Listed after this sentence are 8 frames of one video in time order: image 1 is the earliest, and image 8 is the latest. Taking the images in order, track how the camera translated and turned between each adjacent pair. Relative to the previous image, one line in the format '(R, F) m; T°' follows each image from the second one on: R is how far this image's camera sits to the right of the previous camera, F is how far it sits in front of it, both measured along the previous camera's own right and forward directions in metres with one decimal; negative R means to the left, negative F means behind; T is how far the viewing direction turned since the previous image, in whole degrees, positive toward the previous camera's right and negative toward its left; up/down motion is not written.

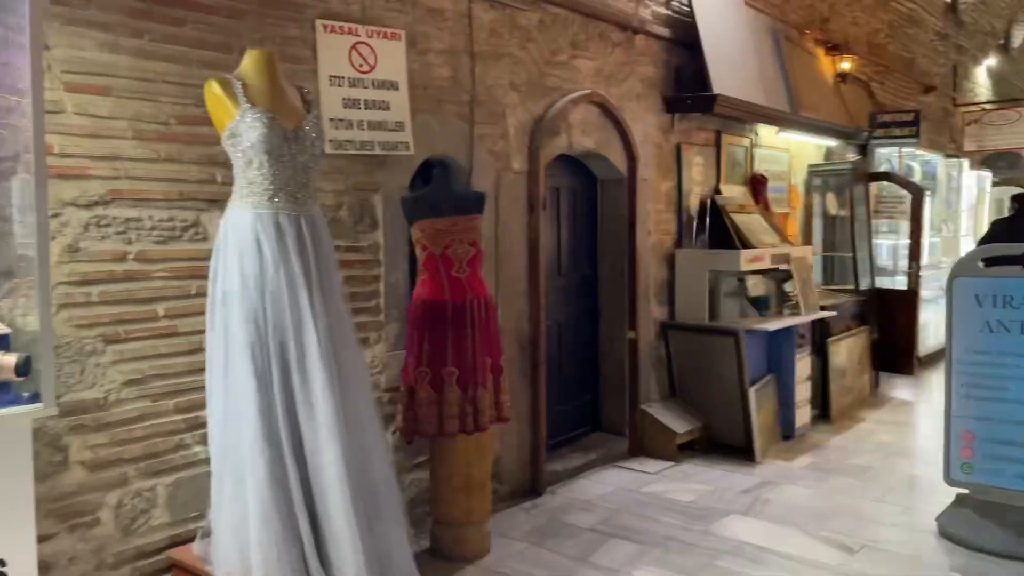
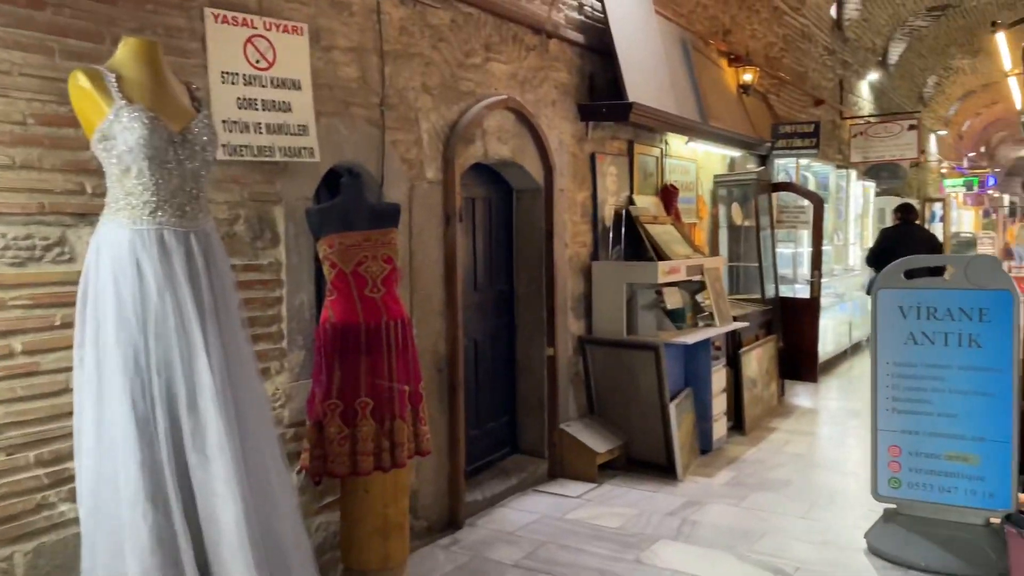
(-0.1, +0.2) m; +7°
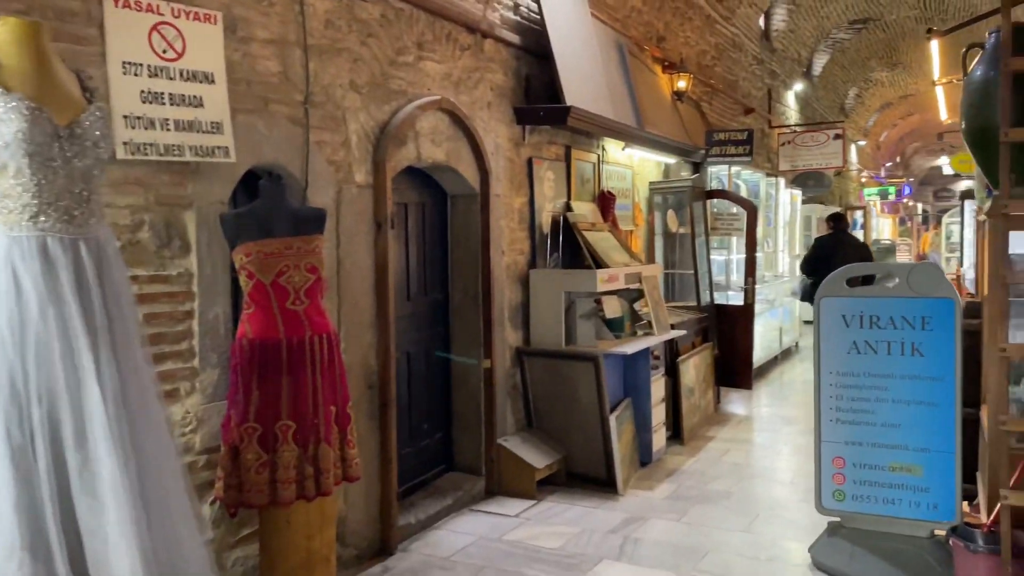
(0.0, +0.2) m; +5°
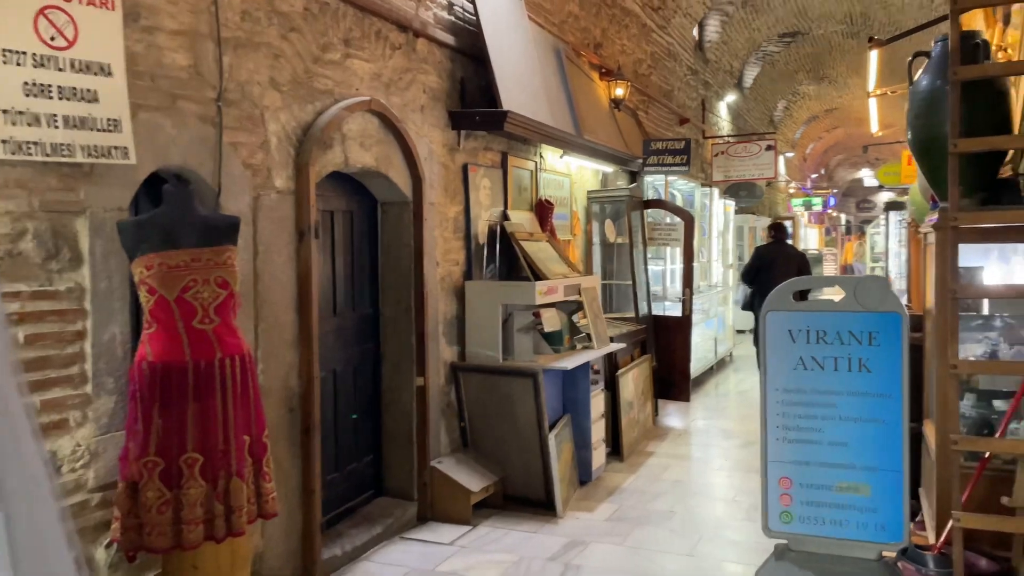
(0.0, +0.2) m; +5°
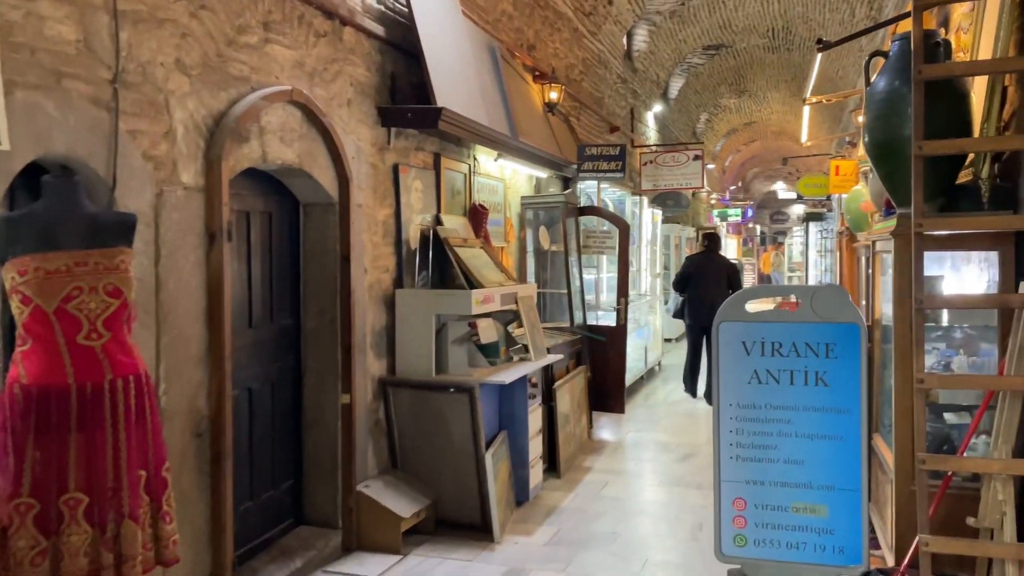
(-0.1, +0.3) m; +5°
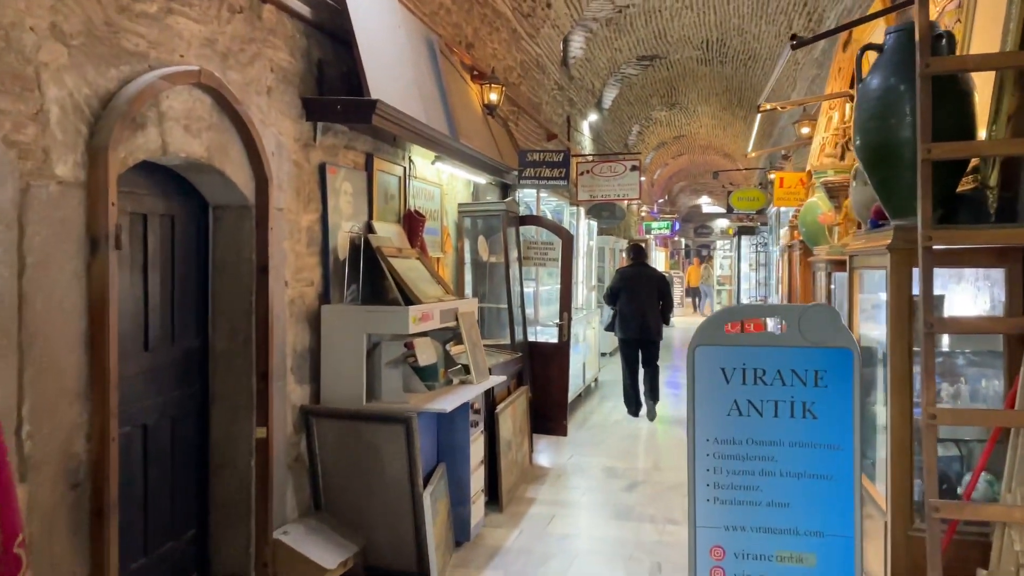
(-0.1, +0.4) m; +5°
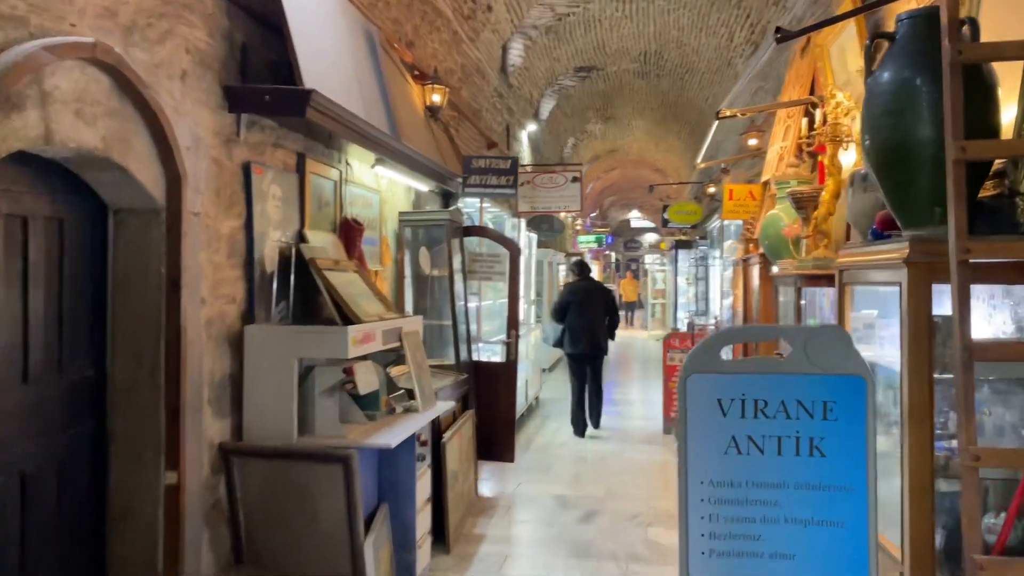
(-0.1, +0.4) m; +5°
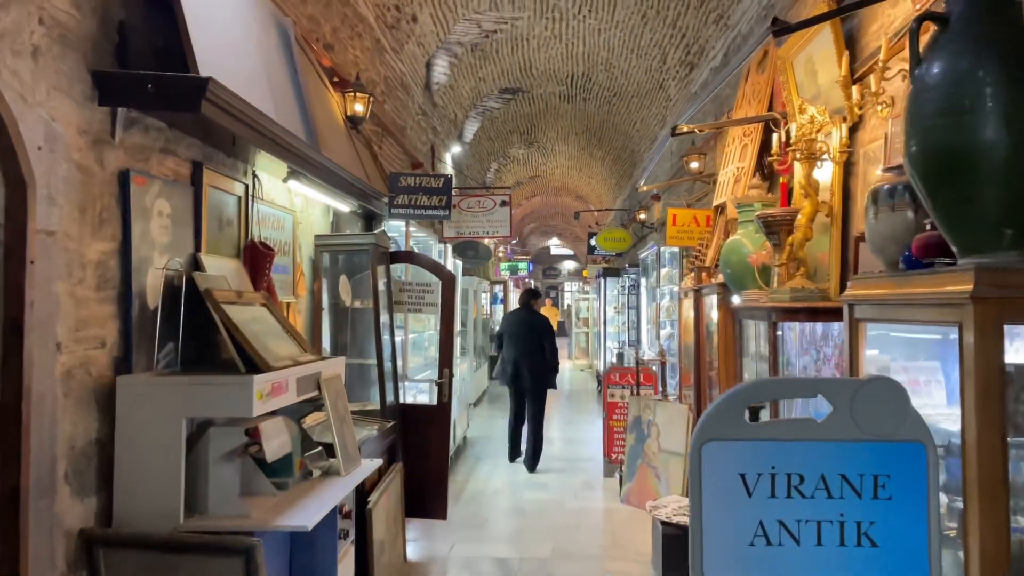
(-0.1, +0.5) m; +6°
